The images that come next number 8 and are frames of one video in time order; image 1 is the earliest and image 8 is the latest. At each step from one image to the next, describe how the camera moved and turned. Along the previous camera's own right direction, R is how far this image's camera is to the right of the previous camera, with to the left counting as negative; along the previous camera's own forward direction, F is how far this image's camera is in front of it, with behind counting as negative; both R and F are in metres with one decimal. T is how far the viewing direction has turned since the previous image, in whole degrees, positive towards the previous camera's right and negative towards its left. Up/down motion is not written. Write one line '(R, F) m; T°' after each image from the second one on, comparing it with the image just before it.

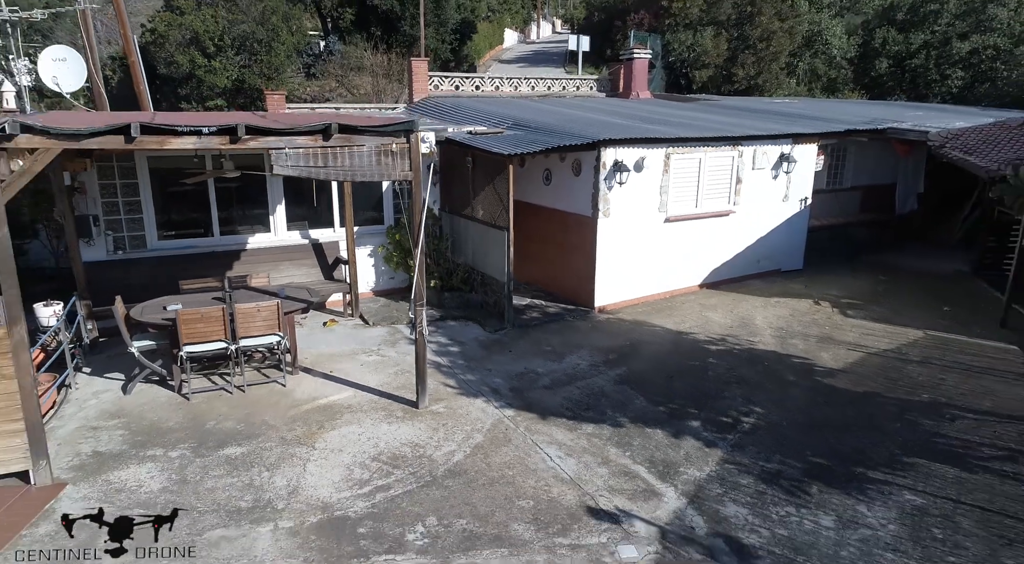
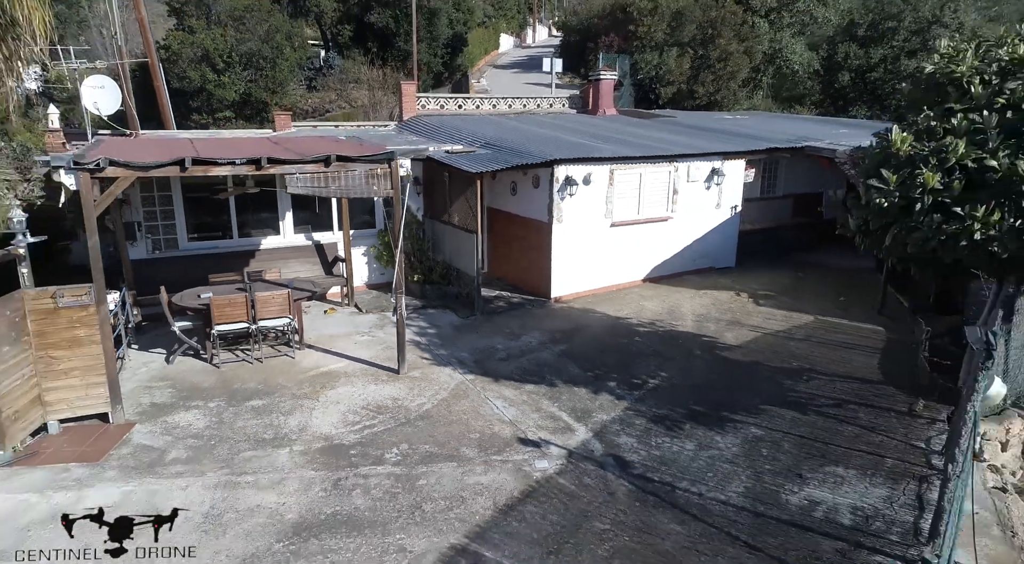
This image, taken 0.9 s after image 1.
(+0.5, -1.9) m; 0°
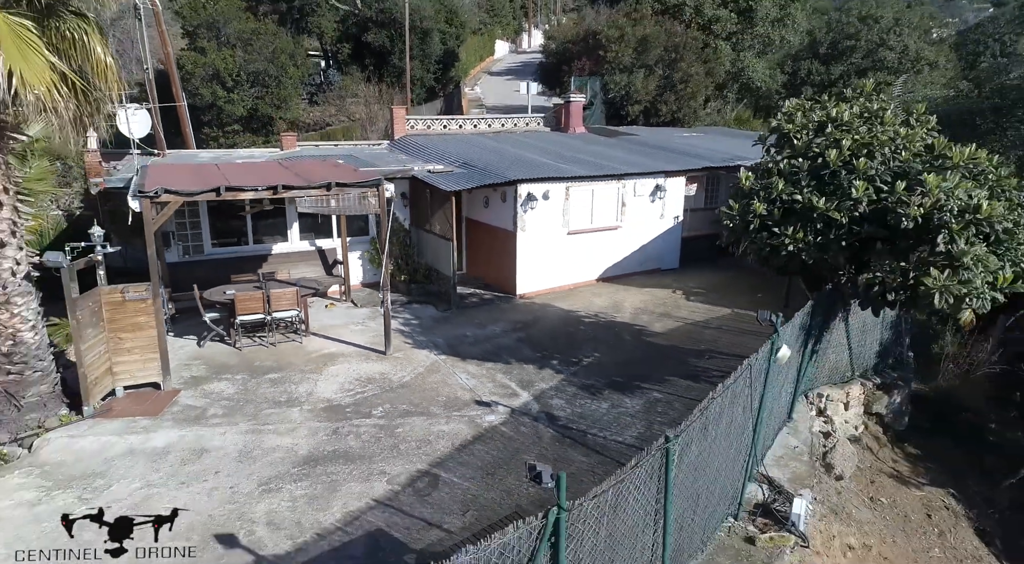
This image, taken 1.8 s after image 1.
(+0.5, -2.1) m; 0°
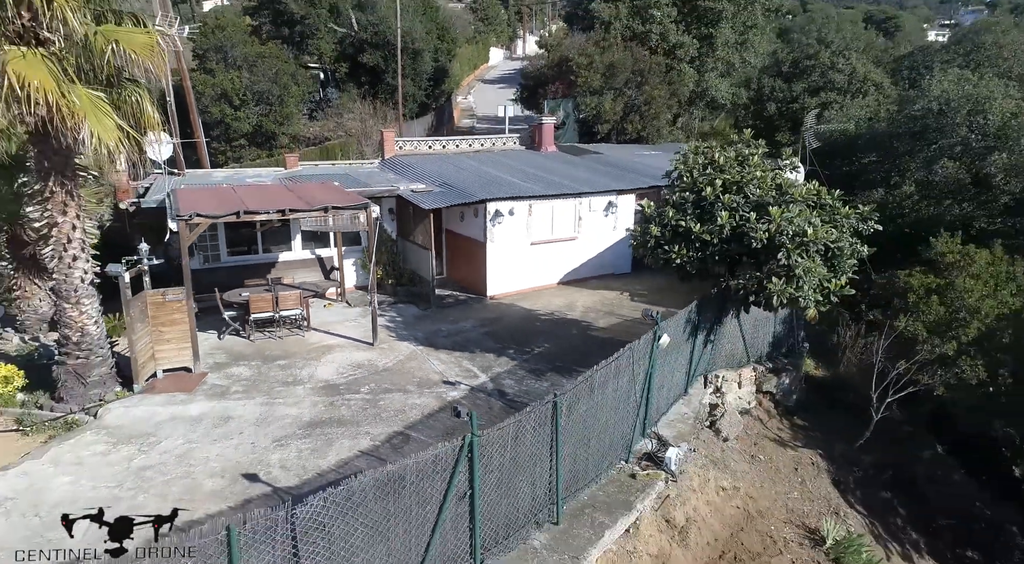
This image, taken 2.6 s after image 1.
(+0.6, -2.3) m; 0°
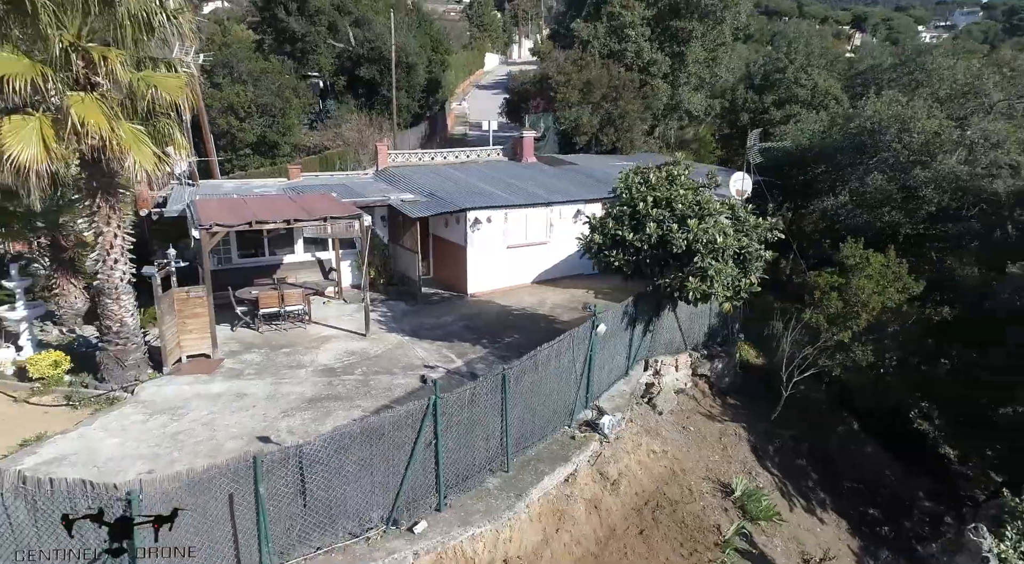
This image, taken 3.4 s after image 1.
(+0.5, -2.0) m; 0°
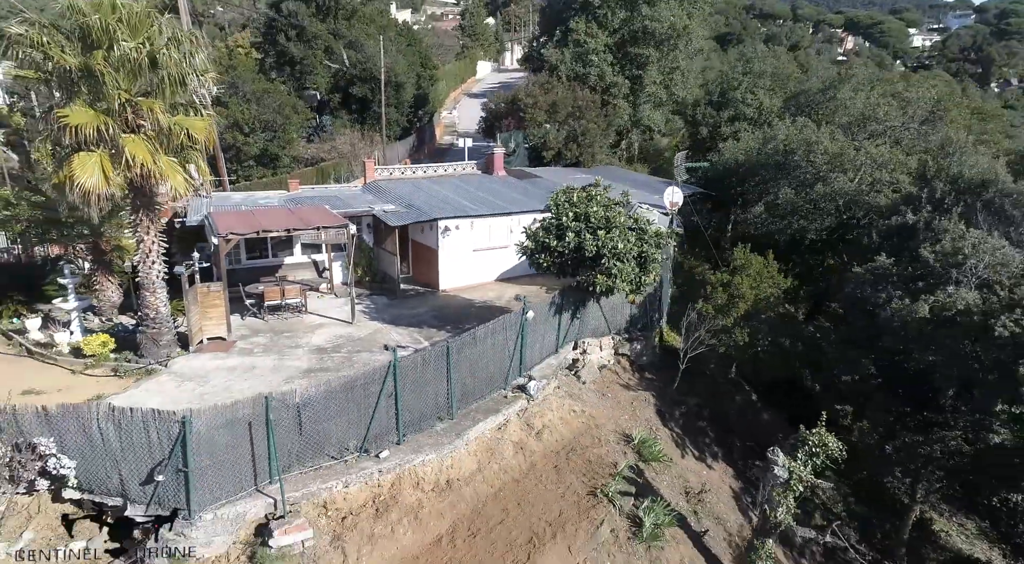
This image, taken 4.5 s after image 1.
(+1.0, -3.3) m; 0°
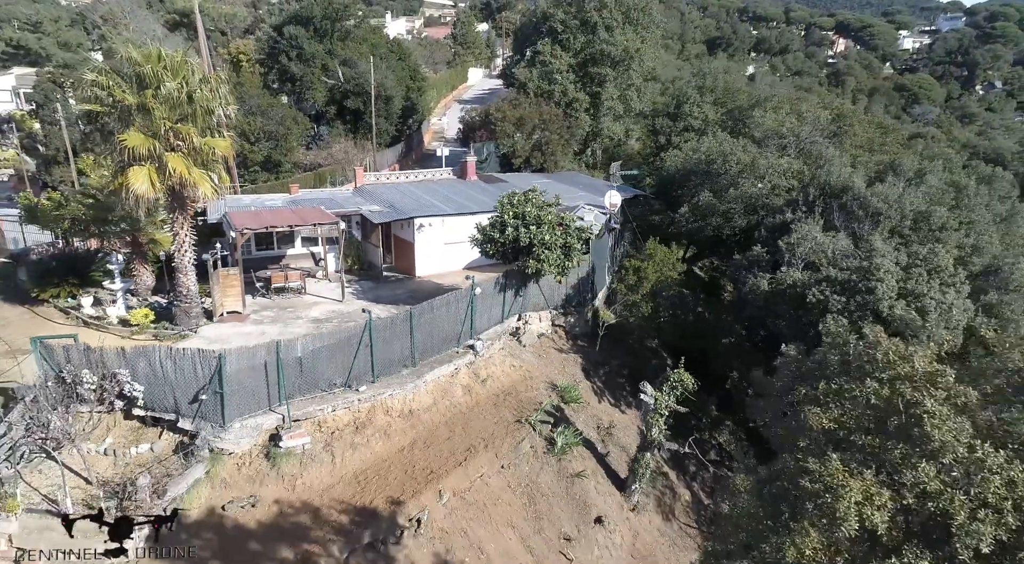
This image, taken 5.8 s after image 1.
(+1.2, -4.3) m; 0°
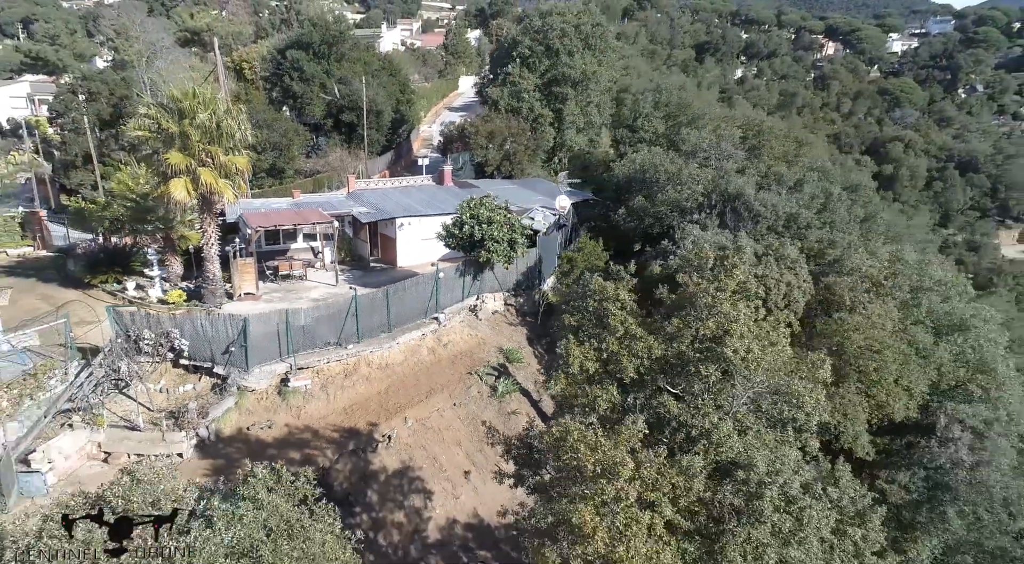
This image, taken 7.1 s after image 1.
(+1.4, -5.2) m; 0°
